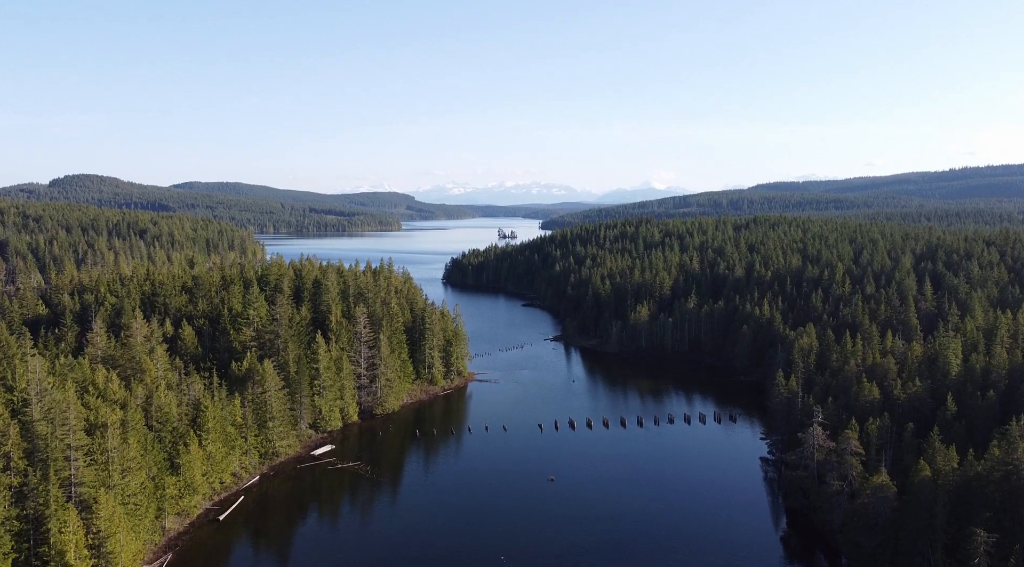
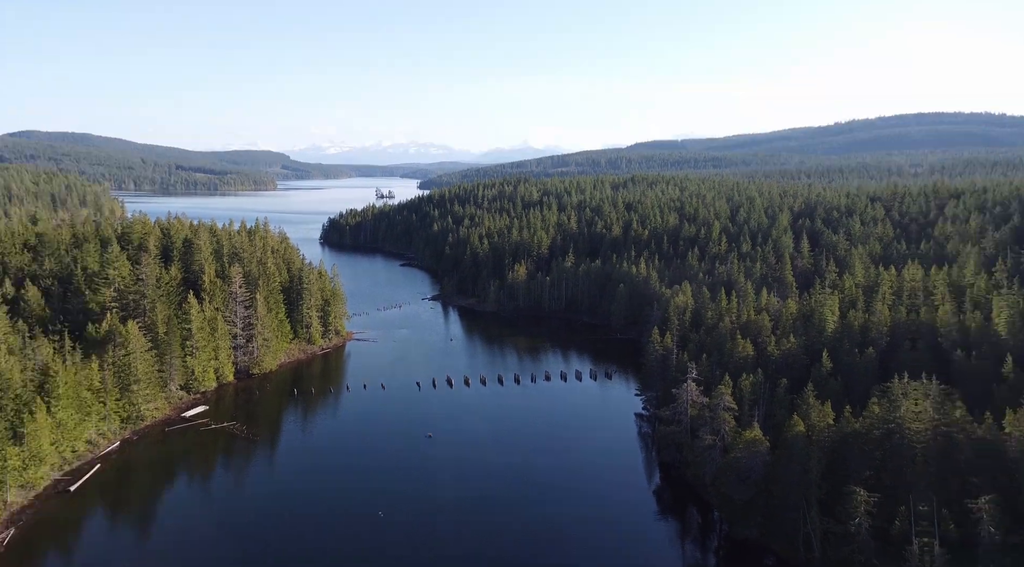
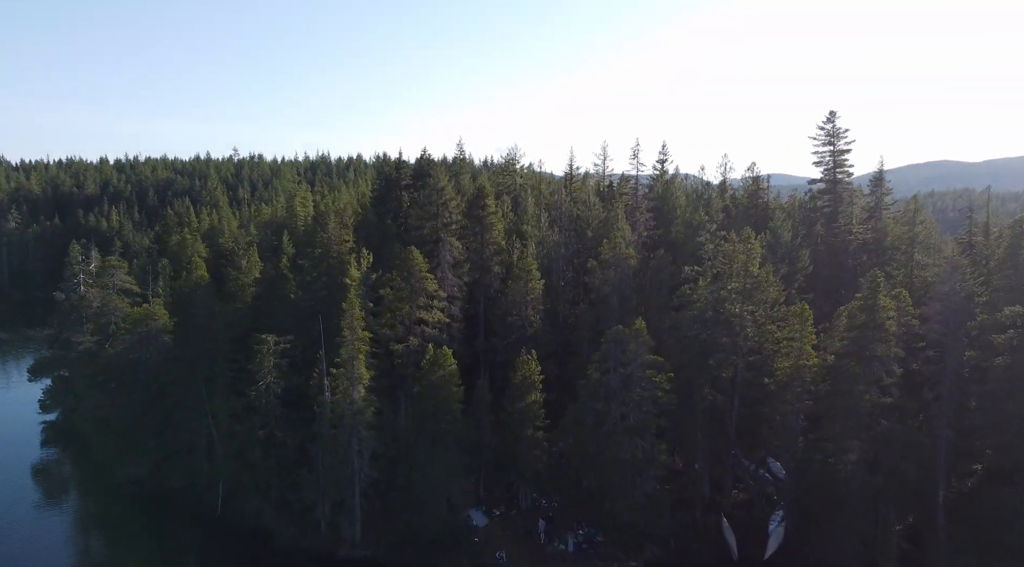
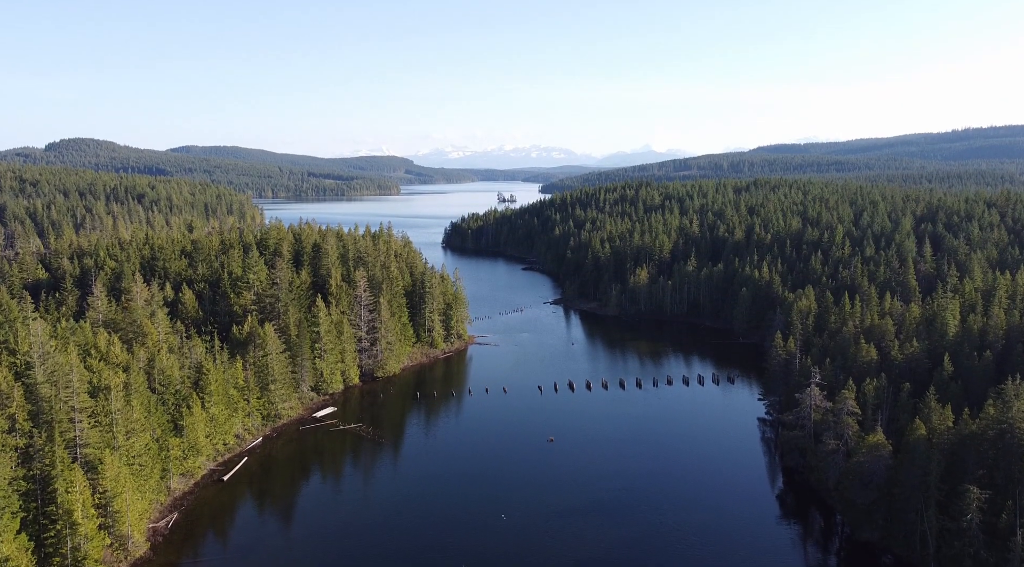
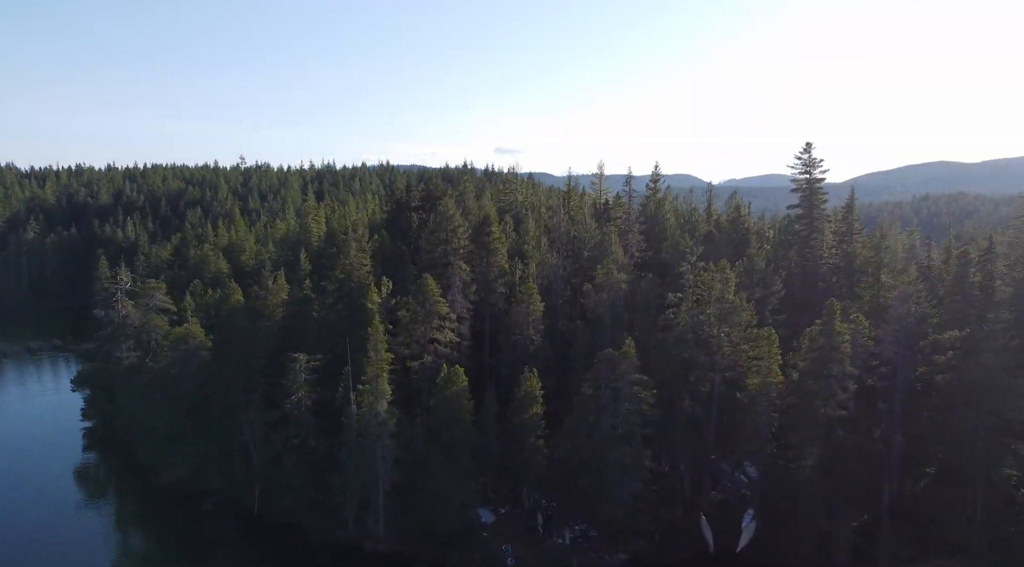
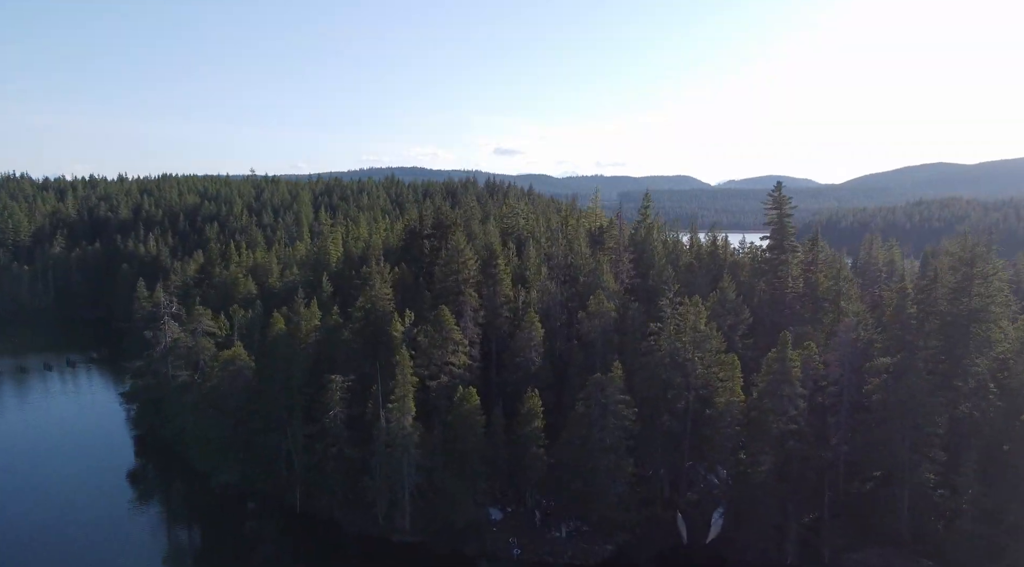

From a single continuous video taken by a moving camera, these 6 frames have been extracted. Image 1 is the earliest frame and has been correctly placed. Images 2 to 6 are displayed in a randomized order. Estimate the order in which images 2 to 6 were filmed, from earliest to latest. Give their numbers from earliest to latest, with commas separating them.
4, 2, 6, 5, 3
